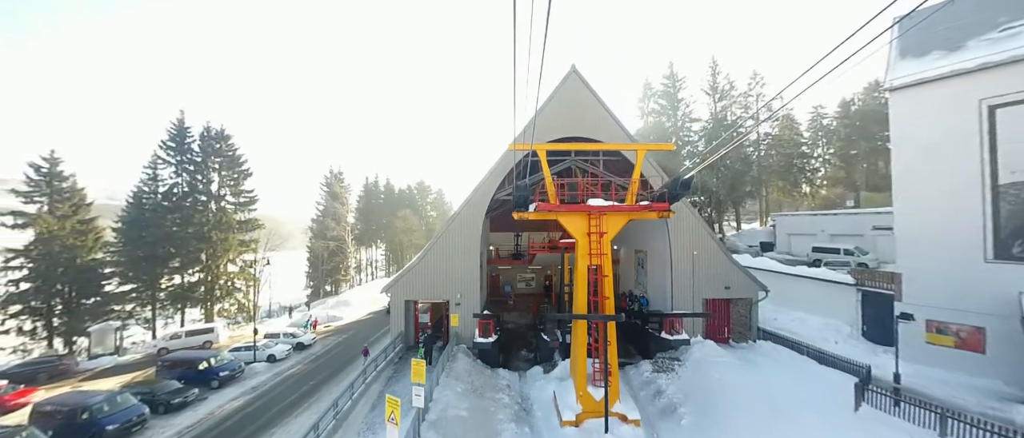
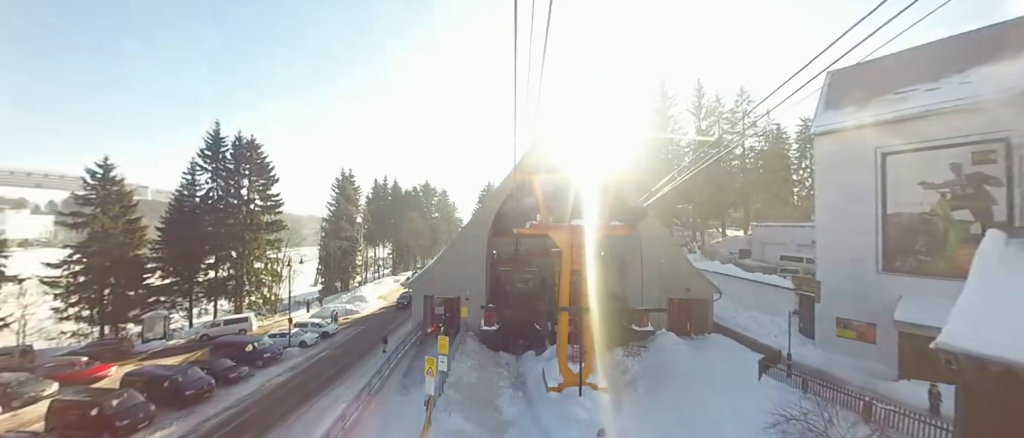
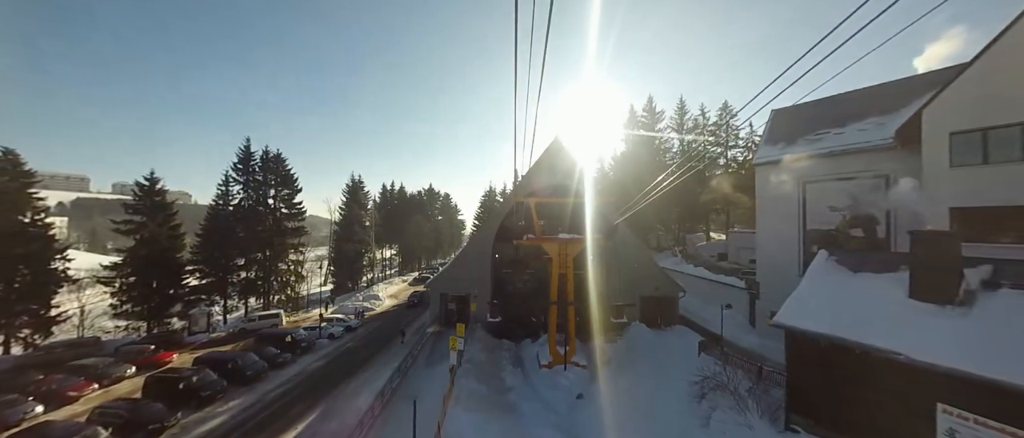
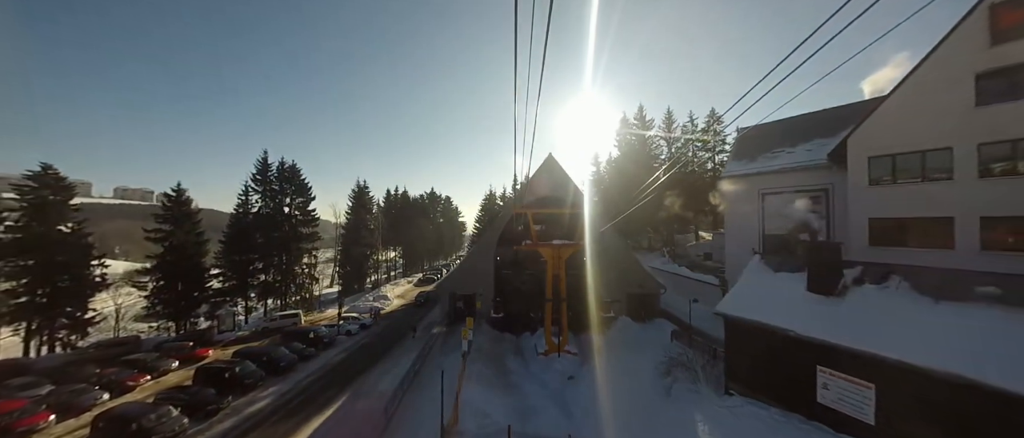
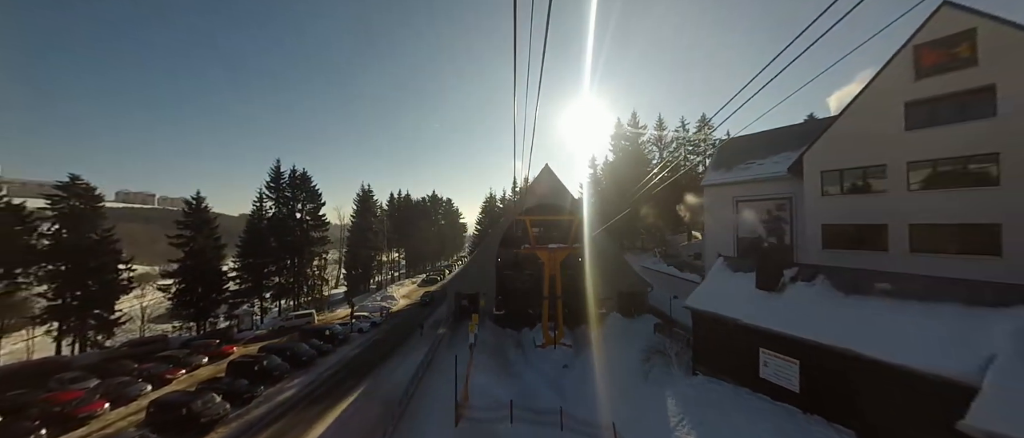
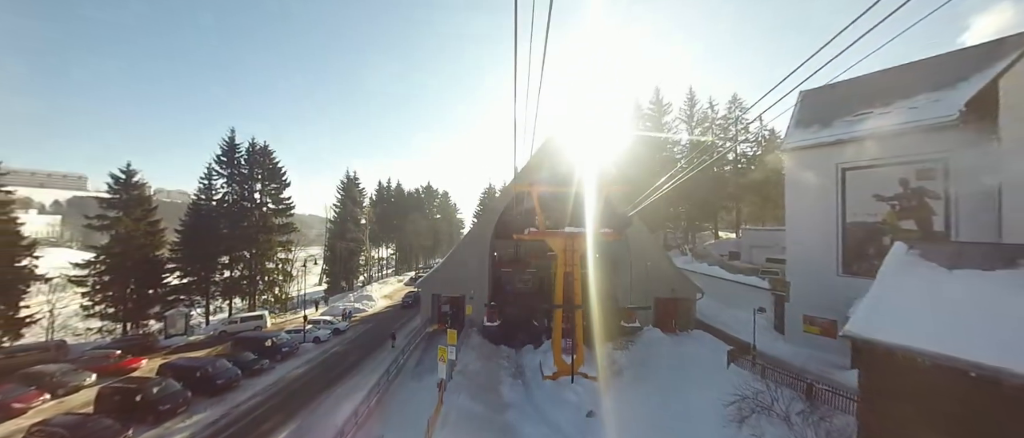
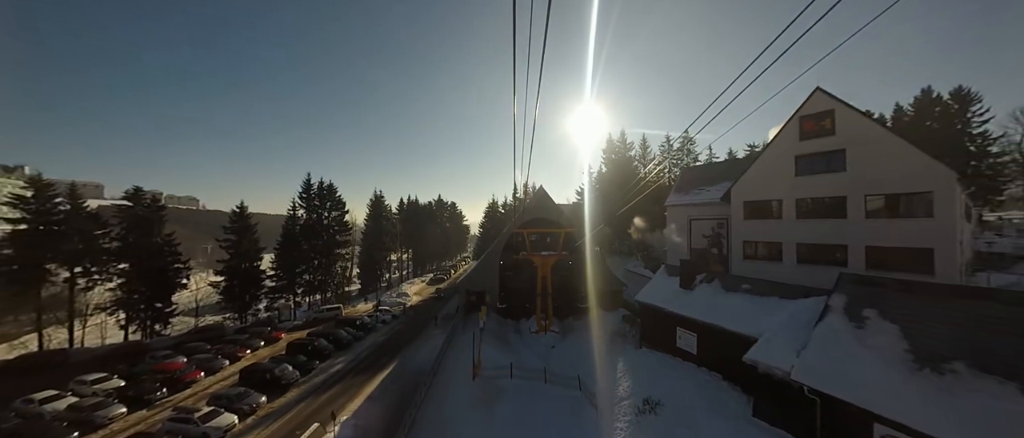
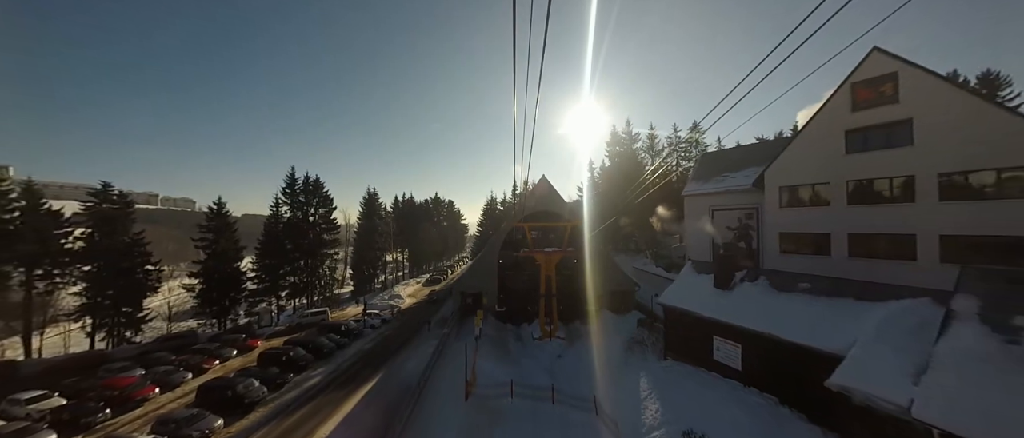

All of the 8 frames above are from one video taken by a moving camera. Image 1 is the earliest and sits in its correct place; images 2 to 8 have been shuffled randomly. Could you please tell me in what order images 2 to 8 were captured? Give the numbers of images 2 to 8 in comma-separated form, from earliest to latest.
2, 6, 3, 4, 5, 8, 7
